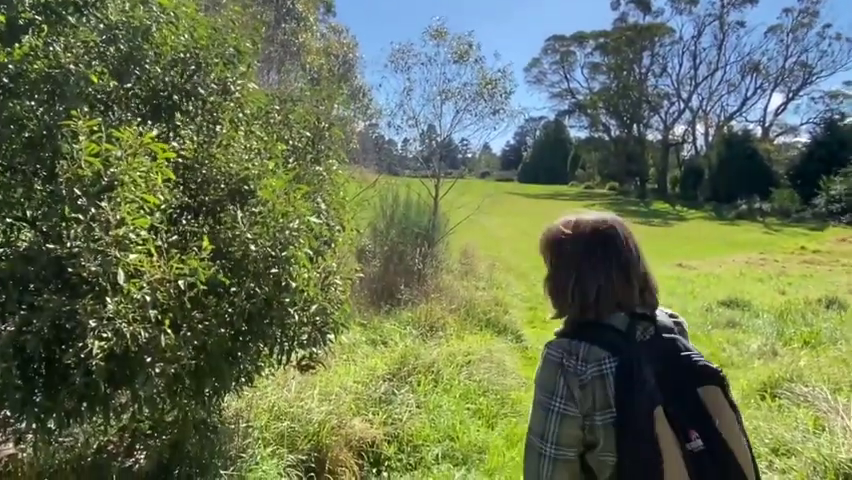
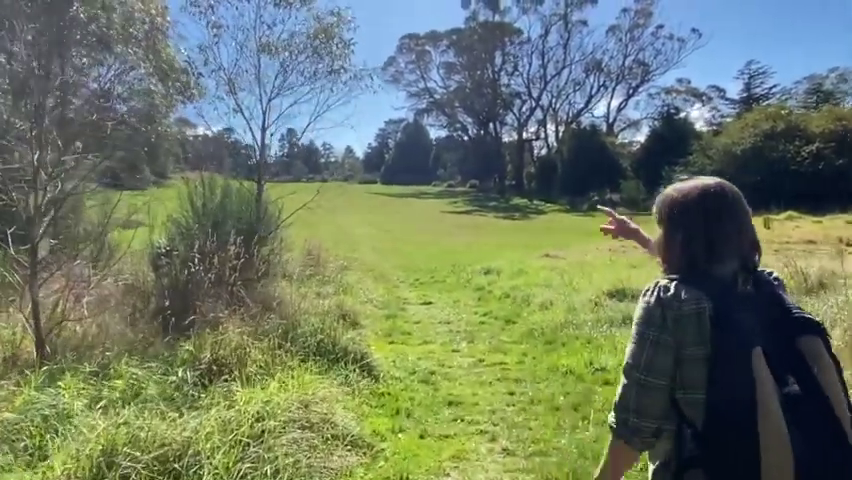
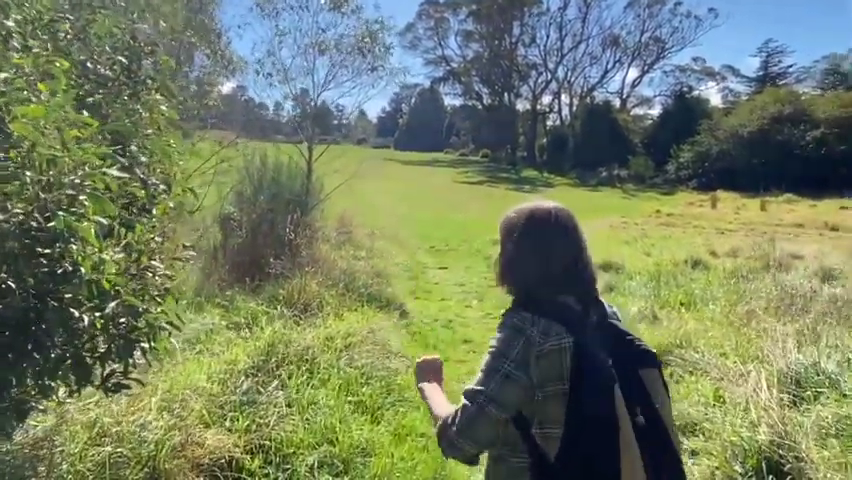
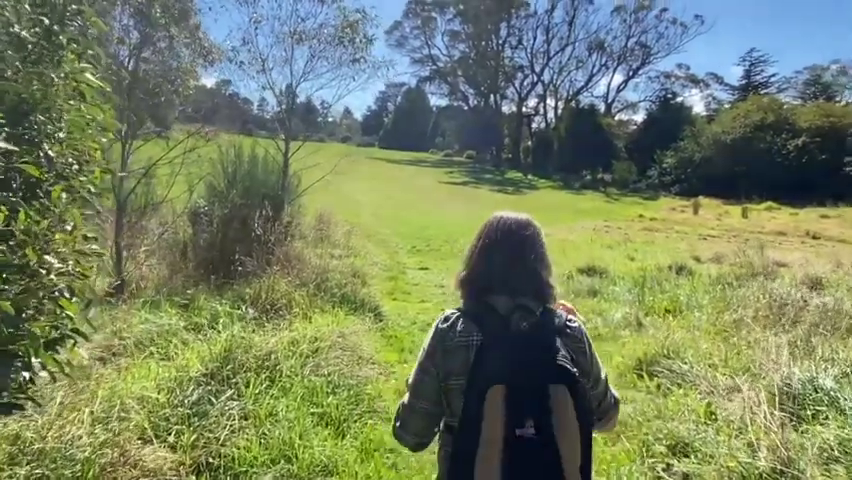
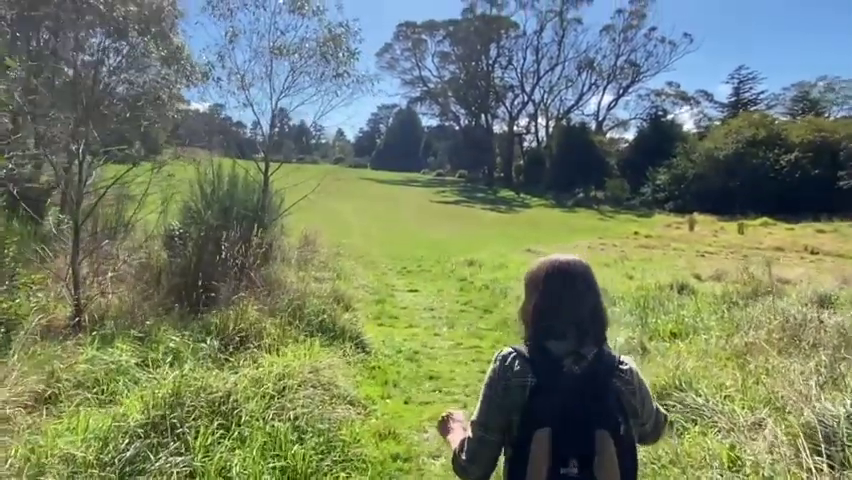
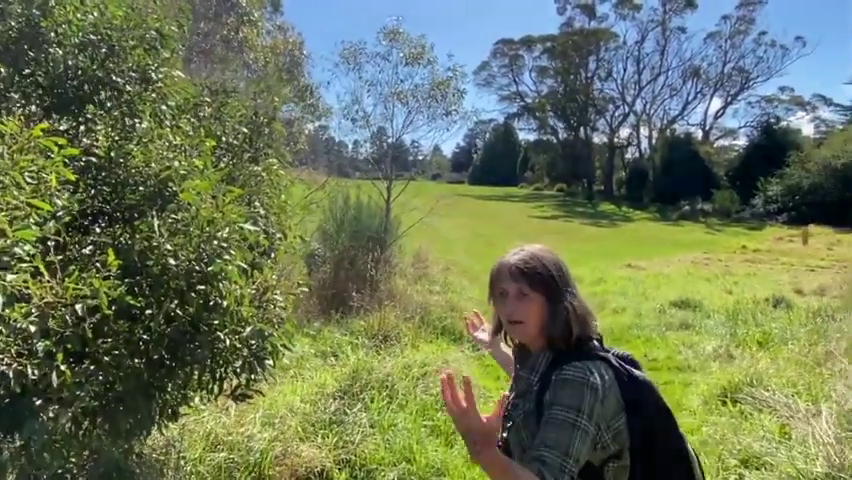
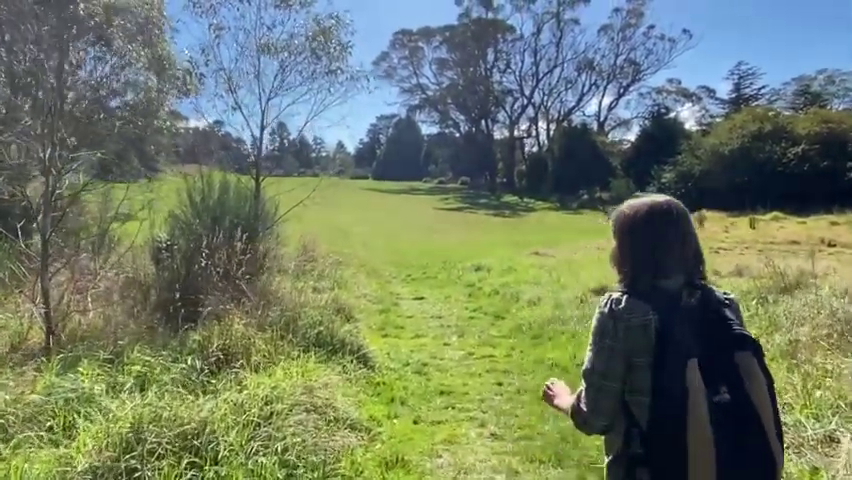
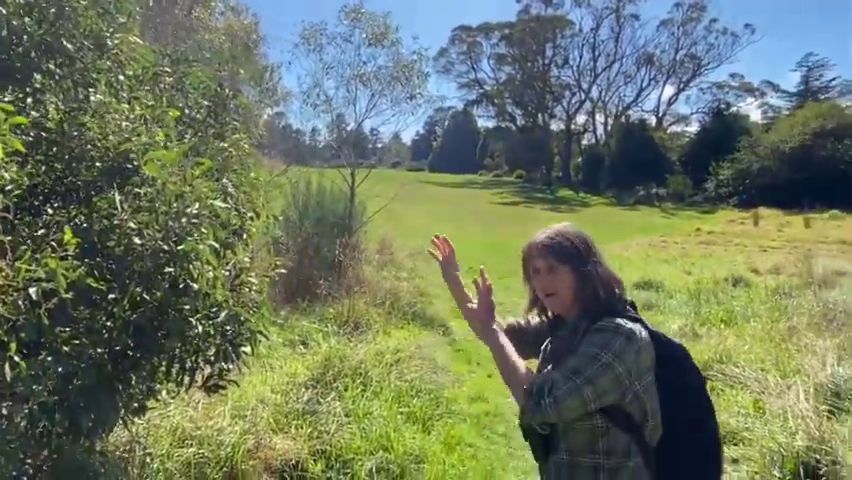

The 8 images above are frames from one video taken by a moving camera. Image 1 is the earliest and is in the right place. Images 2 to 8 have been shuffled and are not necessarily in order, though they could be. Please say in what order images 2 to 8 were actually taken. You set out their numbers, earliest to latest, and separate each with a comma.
6, 8, 3, 4, 5, 7, 2
